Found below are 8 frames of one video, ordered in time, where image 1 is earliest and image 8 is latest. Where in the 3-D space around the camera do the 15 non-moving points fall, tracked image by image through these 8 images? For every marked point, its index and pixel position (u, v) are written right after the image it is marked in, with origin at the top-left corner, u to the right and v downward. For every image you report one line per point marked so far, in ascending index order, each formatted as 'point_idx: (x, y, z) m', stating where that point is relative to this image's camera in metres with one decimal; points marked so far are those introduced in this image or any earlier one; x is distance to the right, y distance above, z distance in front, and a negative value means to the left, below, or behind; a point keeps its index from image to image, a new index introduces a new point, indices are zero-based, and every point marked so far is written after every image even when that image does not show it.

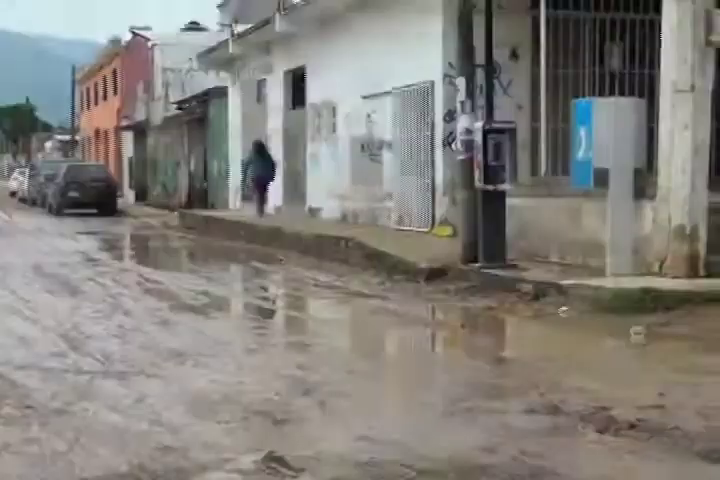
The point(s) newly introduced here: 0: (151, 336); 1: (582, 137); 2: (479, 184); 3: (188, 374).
0: (-1.9, -0.9, +8.8) m
1: (+2.8, +1.3, +12.1) m
2: (+1.6, +0.8, +12.5) m
3: (-1.4, -1.1, +7.8) m
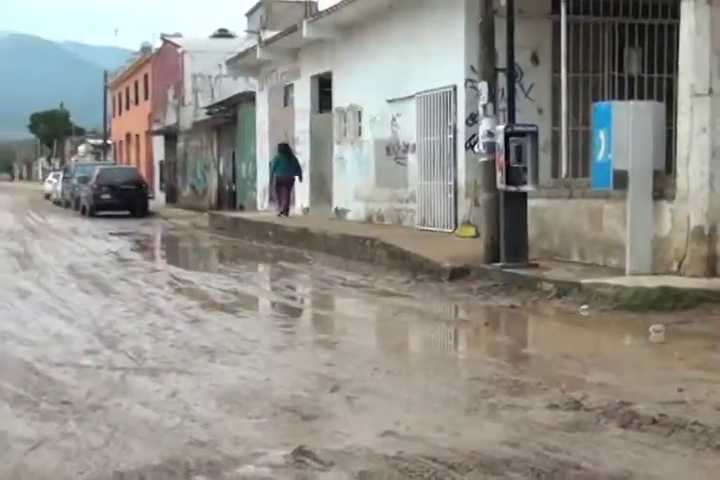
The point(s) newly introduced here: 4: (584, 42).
0: (-1.7, -0.9, +9.1) m
1: (+3.2, +1.3, +12.1) m
2: (+2.0, +0.8, +12.6) m
3: (-1.2, -1.1, +8.0) m
4: (+4.5, +3.7, +17.9) m
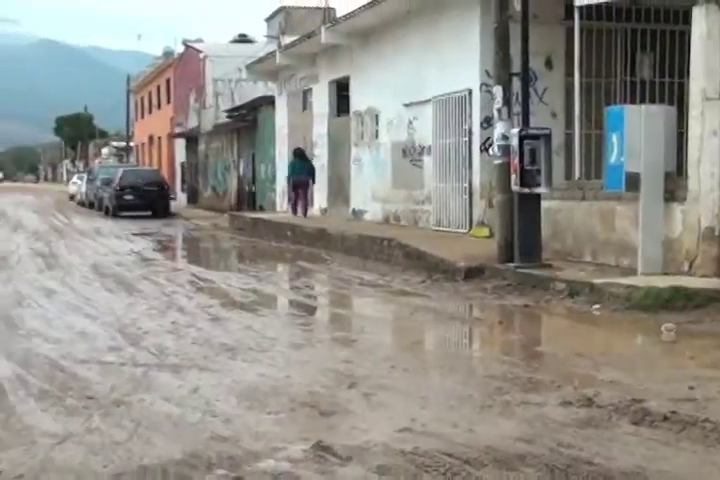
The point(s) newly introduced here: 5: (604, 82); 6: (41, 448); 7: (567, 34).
0: (-1.5, -0.9, +9.3) m
1: (+3.4, +1.3, +12.2) m
2: (+2.2, +0.7, +12.8) m
3: (-1.0, -1.1, +8.2) m
4: (+4.7, +3.7, +18.1) m
5: (+4.8, +3.1, +18.2) m
6: (-2.3, -1.5, +6.6) m
7: (+4.2, +4.0, +18.4) m
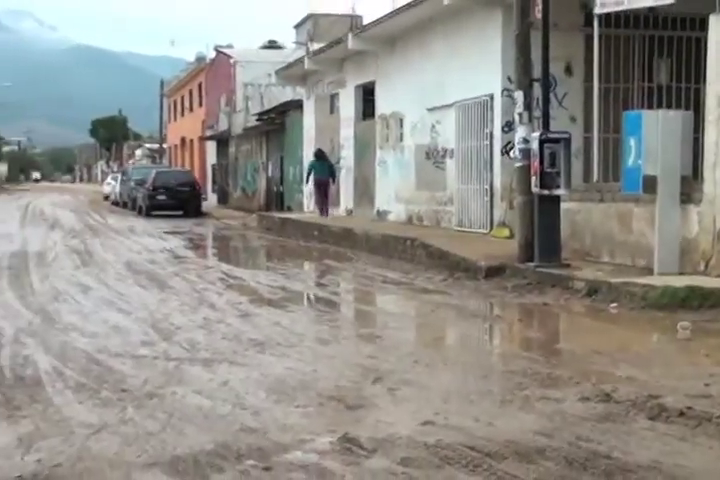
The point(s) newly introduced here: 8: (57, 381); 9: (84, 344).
0: (-1.3, -0.9, +9.5) m
1: (+3.6, +1.2, +12.5) m
2: (+2.5, +0.7, +13.0) m
3: (-0.8, -1.1, +8.4) m
4: (+5.0, +3.6, +18.3) m
5: (+5.2, +3.0, +18.4) m
6: (-2.1, -1.4, +6.9) m
7: (+4.6, +3.9, +18.6) m
8: (-2.5, -1.2, +7.9) m
9: (-2.6, -1.0, +8.8) m
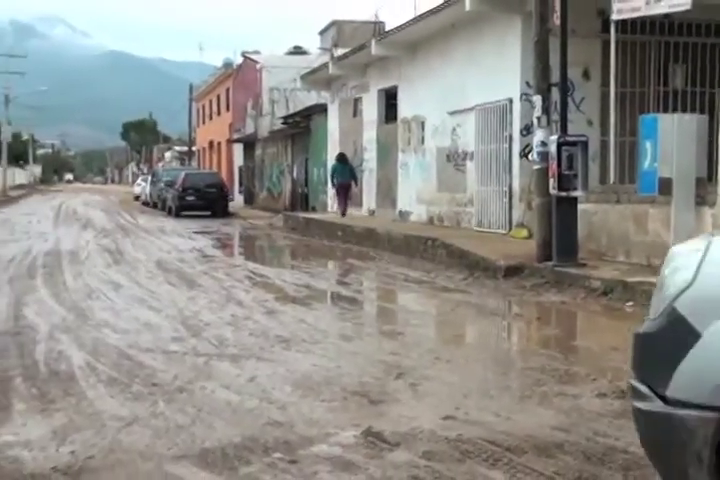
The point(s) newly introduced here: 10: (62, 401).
0: (-1.1, -0.9, +9.8) m
1: (+3.9, +1.2, +12.7) m
2: (+2.7, +0.7, +13.2) m
3: (-0.6, -1.1, +8.7) m
4: (+5.3, +3.5, +18.5) m
5: (+5.4, +2.9, +18.6) m
6: (-1.9, -1.4, +7.1) m
7: (+4.9, +3.9, +18.8) m
8: (-2.3, -1.2, +8.1) m
9: (-2.4, -1.0, +9.1) m
10: (-2.4, -1.3, +7.6) m
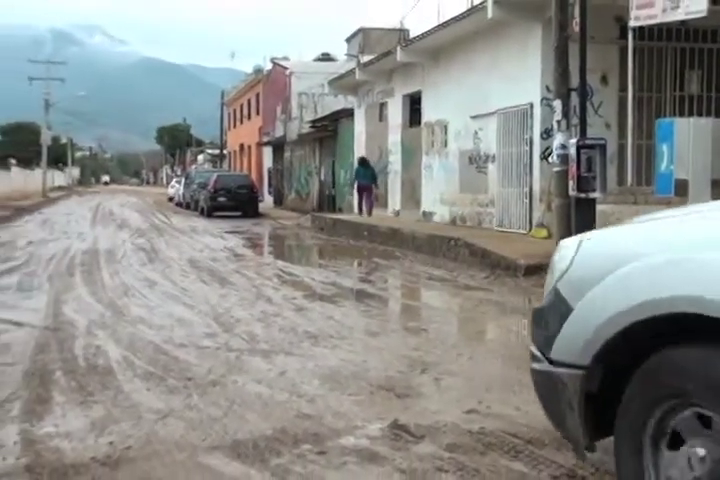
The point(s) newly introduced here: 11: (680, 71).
0: (-0.8, -0.9, +10.1) m
1: (+4.2, +1.2, +12.9) m
2: (+3.0, +0.7, +13.5) m
3: (-0.4, -1.1, +9.0) m
4: (+5.7, +3.5, +18.7) m
5: (+5.8, +2.9, +18.8) m
6: (-1.7, -1.4, +7.4) m
7: (+5.3, +3.8, +19.0) m
8: (-2.1, -1.2, +8.4) m
9: (-2.1, -1.0, +9.4) m
10: (-2.2, -1.3, +7.9) m
11: (+6.4, +3.4, +18.9) m
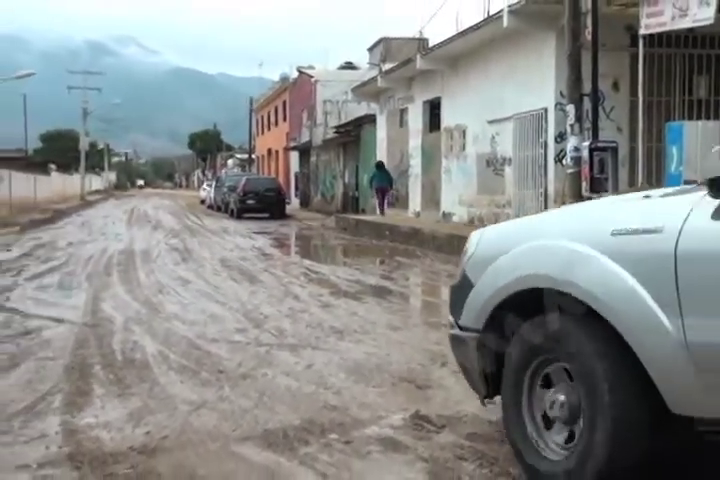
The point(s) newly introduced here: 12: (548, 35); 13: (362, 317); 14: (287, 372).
0: (-0.6, -0.9, +10.5) m
1: (+4.4, +1.2, +13.3) m
2: (+3.3, +0.6, +13.8) m
3: (-0.2, -1.1, +9.4) m
4: (+6.0, +3.4, +19.1) m
5: (+6.2, +2.8, +19.1) m
6: (-1.5, -1.4, +7.8) m
7: (+5.6, +3.8, +19.4) m
8: (-1.9, -1.2, +8.9) m
9: (-1.9, -1.0, +9.8) m
10: (-2.0, -1.3, +8.3) m
11: (+6.7, +3.4, +19.2) m
12: (+3.8, +4.2, +19.1) m
13: (-0.1, -0.9, +10.5) m
14: (-0.7, -1.2, +8.7) m
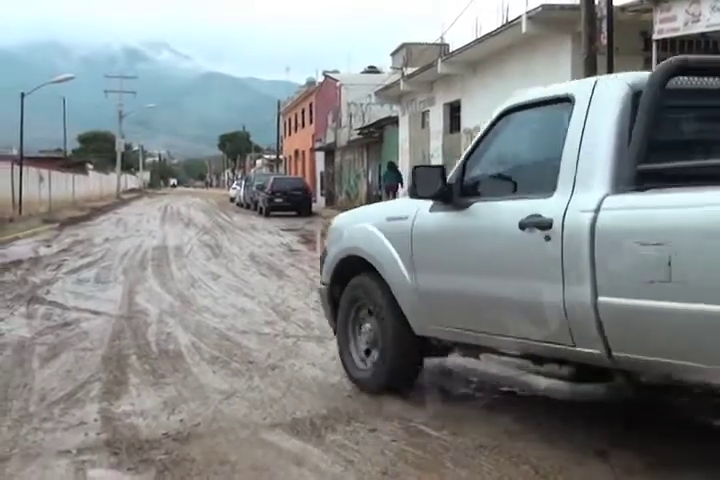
0: (-0.3, -0.9, +10.9) m
1: (+4.7, +1.2, +13.6) m
2: (+3.6, +0.6, +14.2) m
3: (+0.1, -1.1, +9.7) m
4: (+6.4, +3.4, +19.4) m
5: (+6.6, +2.8, +19.4) m
6: (-1.3, -1.4, +8.2) m
7: (+6.0, +3.8, +19.7) m
8: (-1.6, -1.1, +9.3) m
9: (-1.6, -0.9, +10.2) m
10: (-1.8, -1.3, +8.7) m
11: (+7.1, +3.3, +19.5) m
12: (+4.2, +4.2, +19.5) m
13: (+0.2, -0.9, +10.9) m
14: (-0.5, -1.2, +9.1) m
